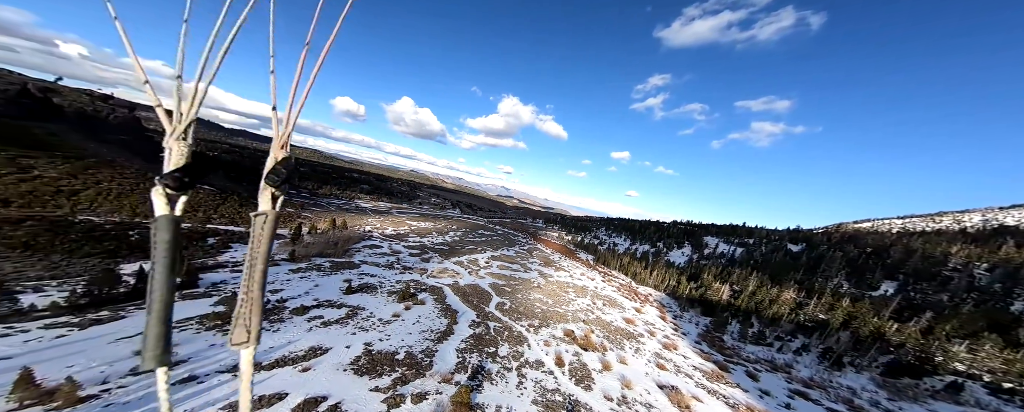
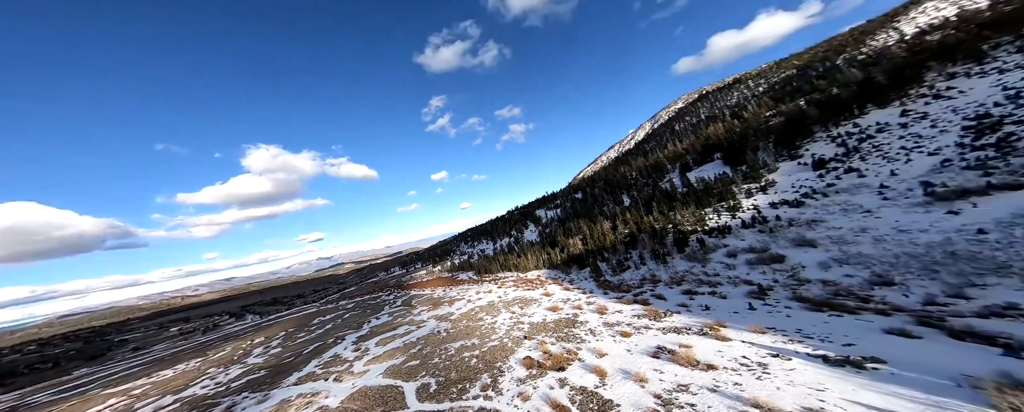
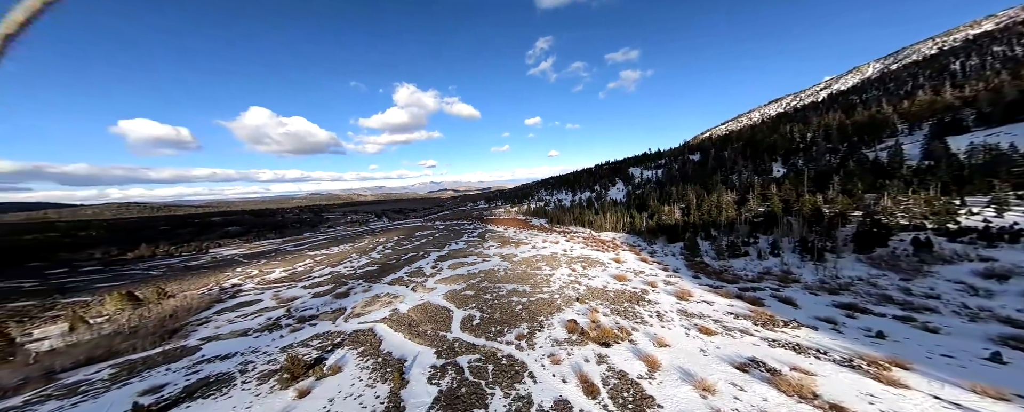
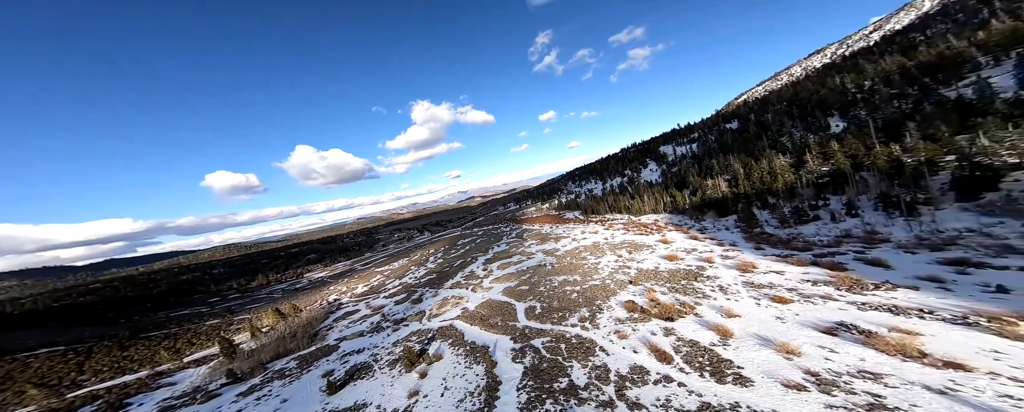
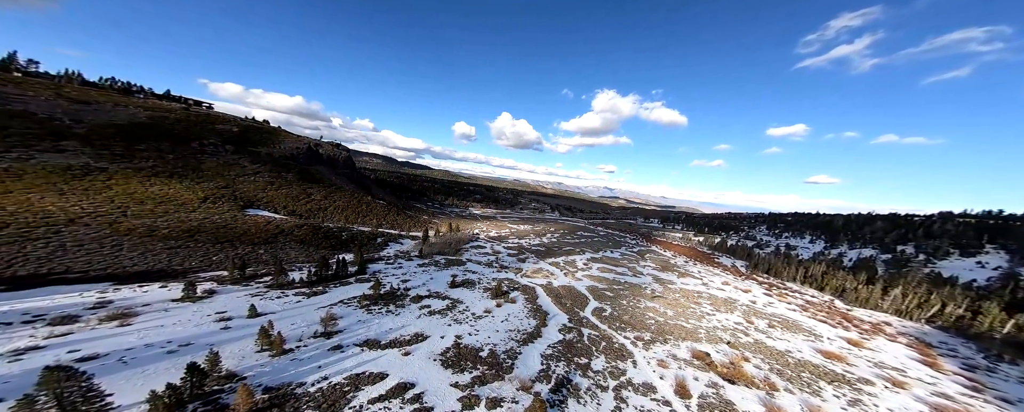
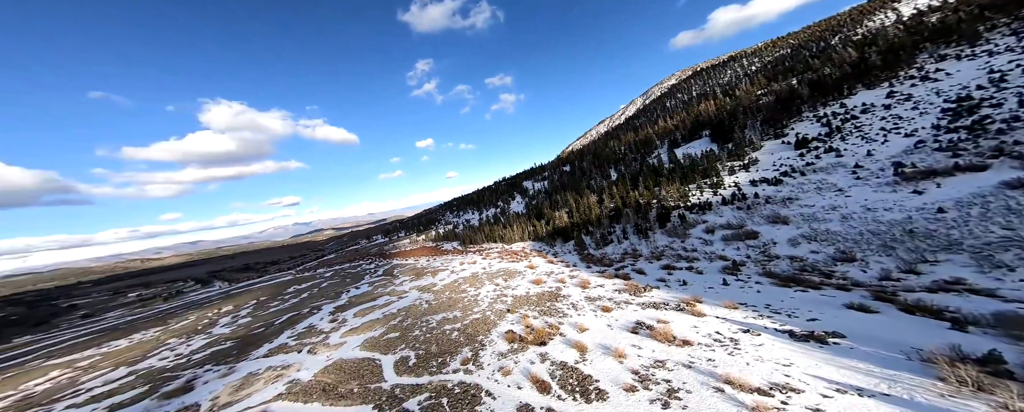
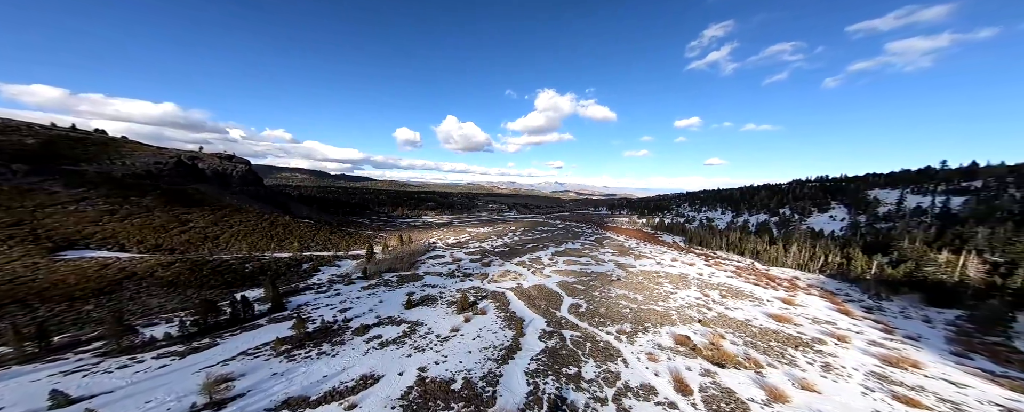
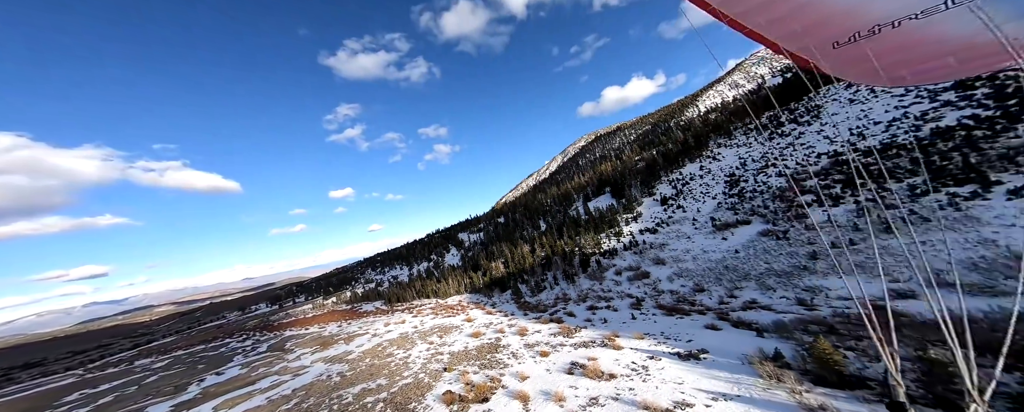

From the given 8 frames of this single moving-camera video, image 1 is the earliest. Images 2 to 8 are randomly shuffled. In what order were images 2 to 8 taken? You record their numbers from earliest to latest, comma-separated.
5, 7, 4, 2, 8, 6, 3
